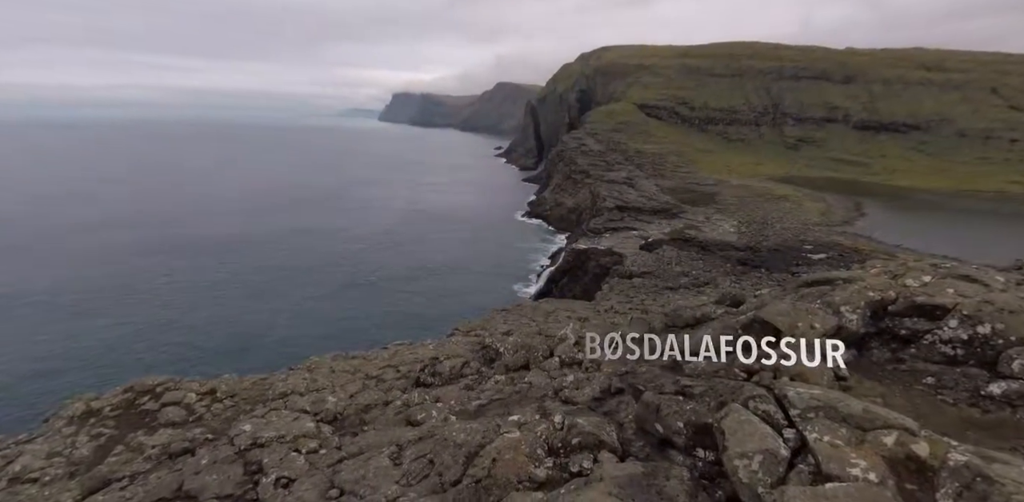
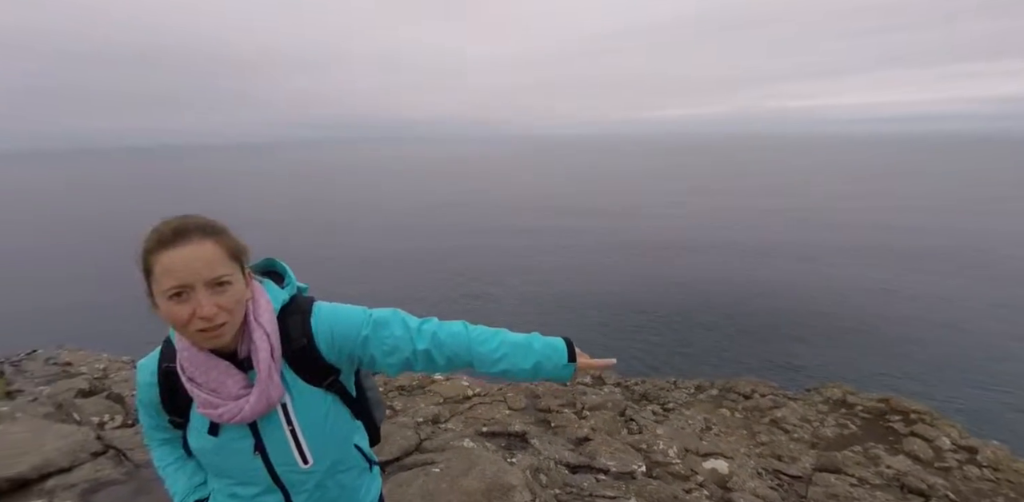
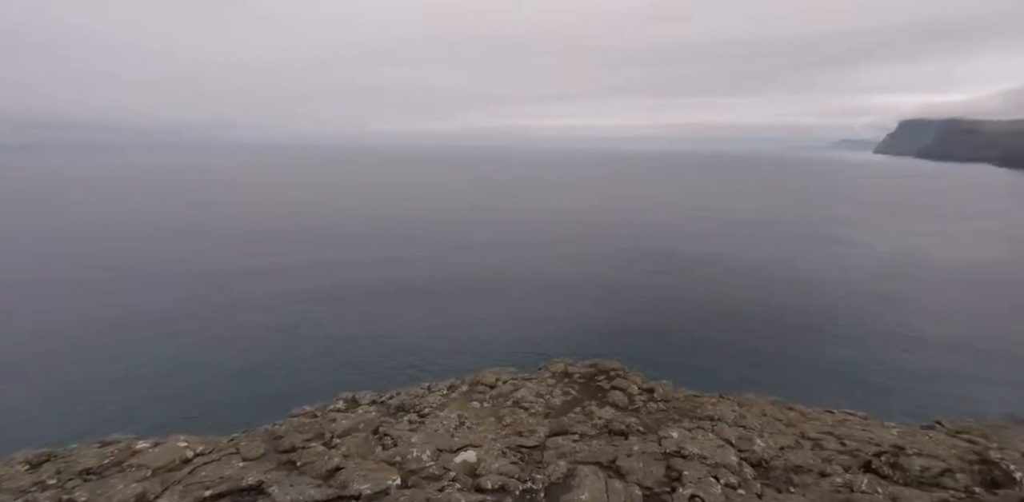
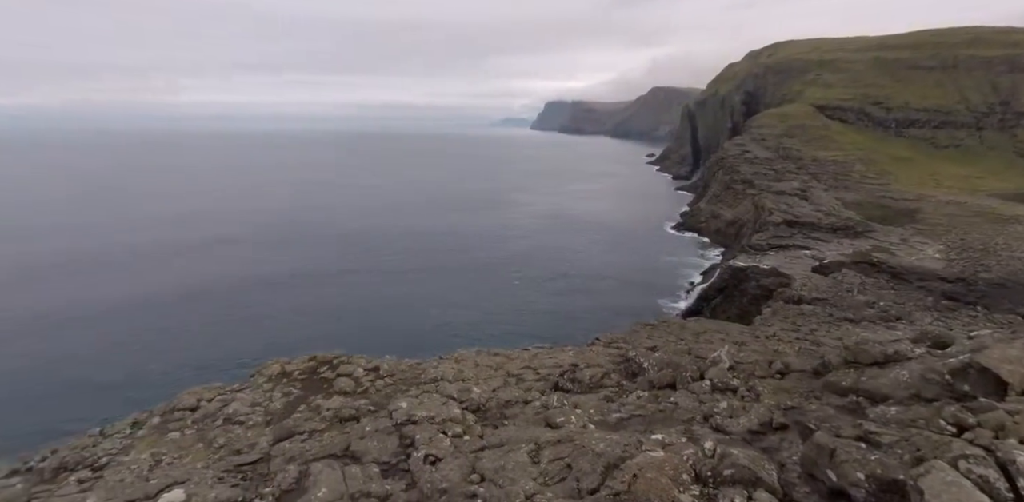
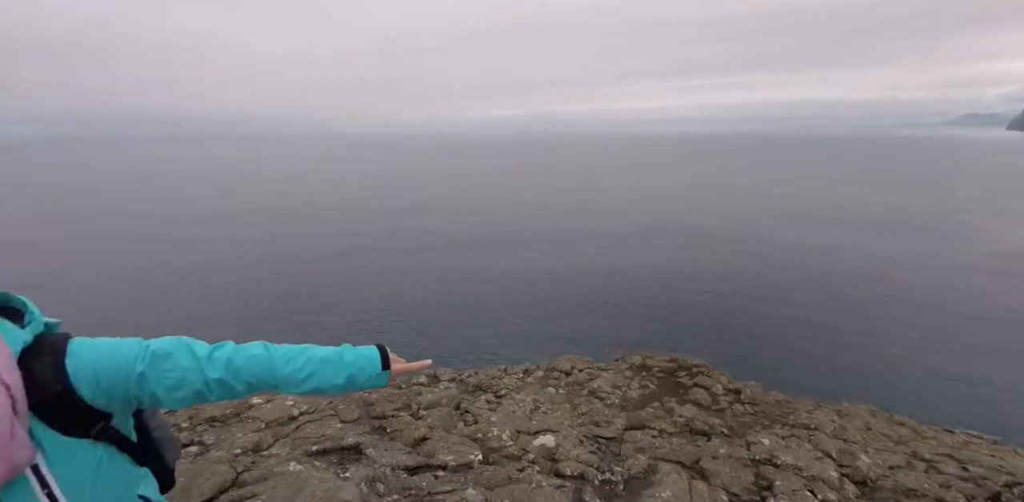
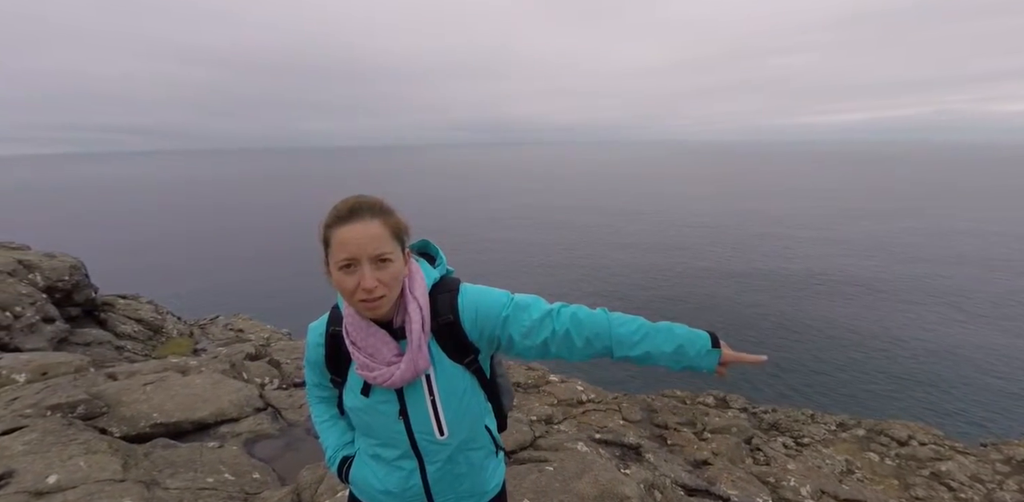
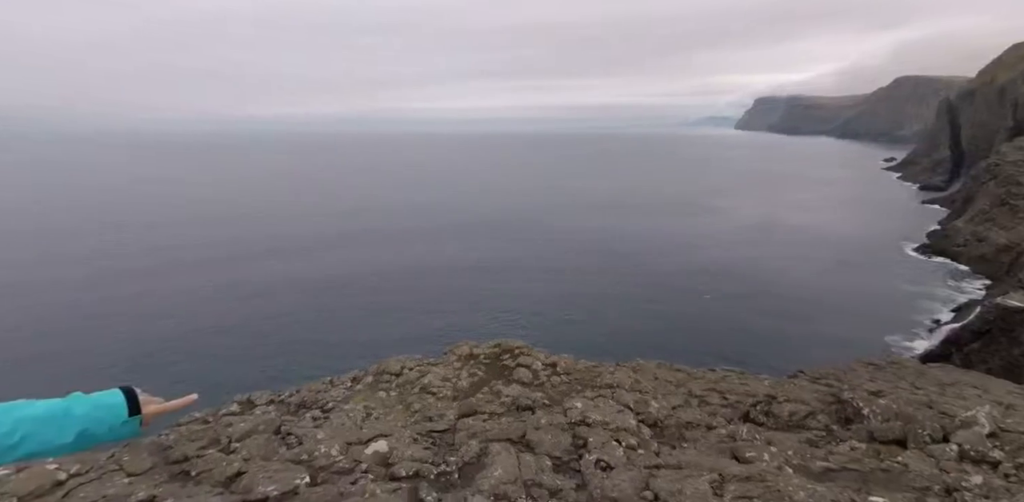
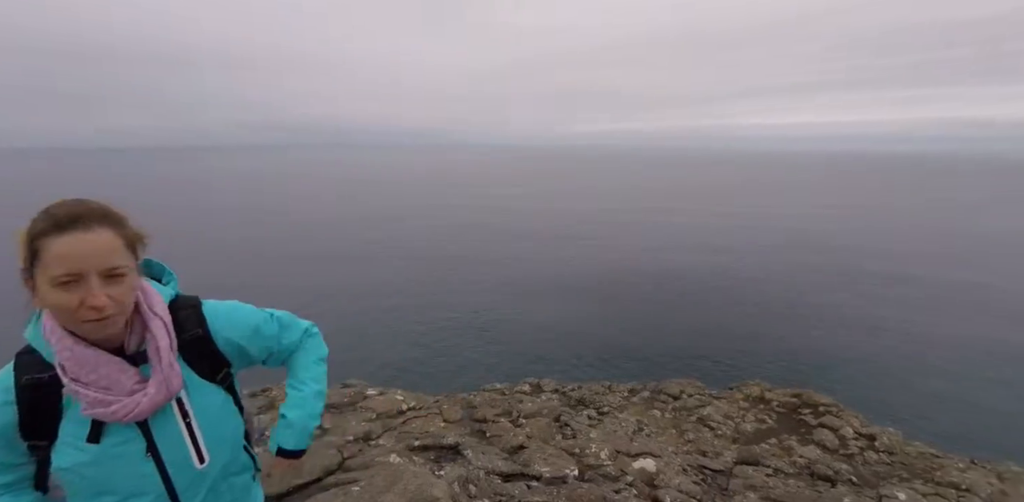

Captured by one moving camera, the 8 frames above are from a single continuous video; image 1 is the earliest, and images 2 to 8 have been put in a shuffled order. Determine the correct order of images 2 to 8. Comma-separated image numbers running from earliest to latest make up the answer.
4, 7, 5, 2, 6, 8, 3
